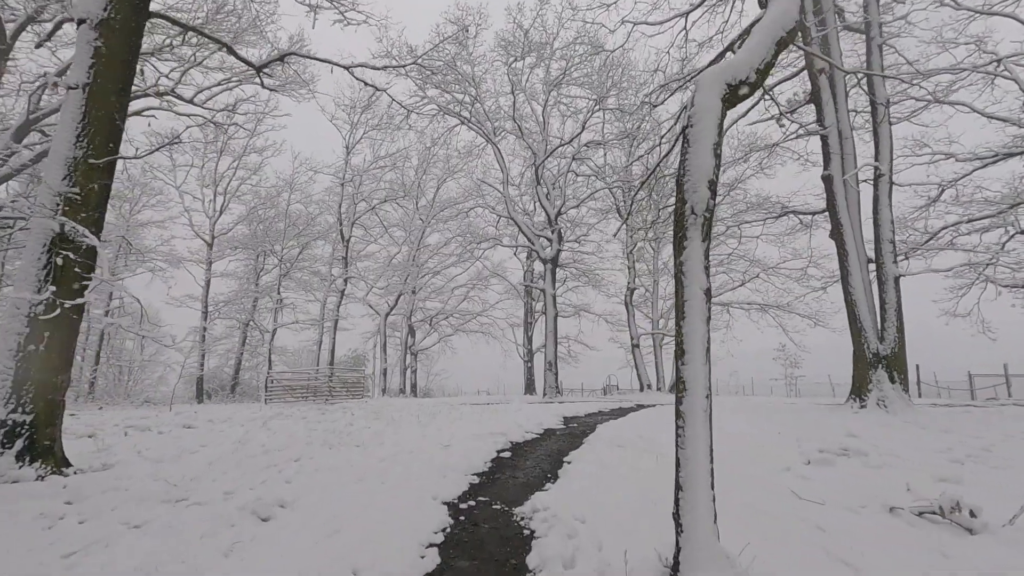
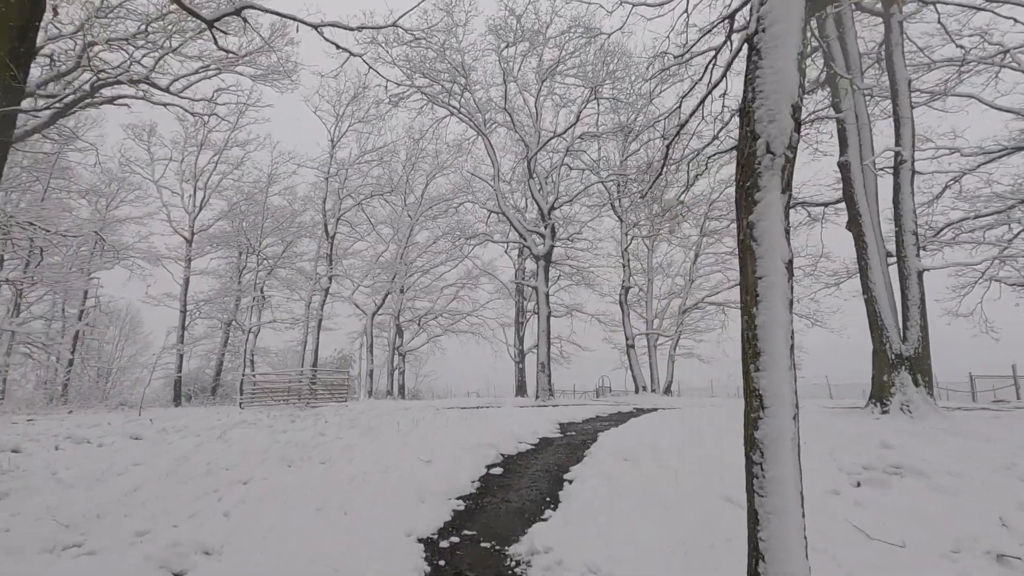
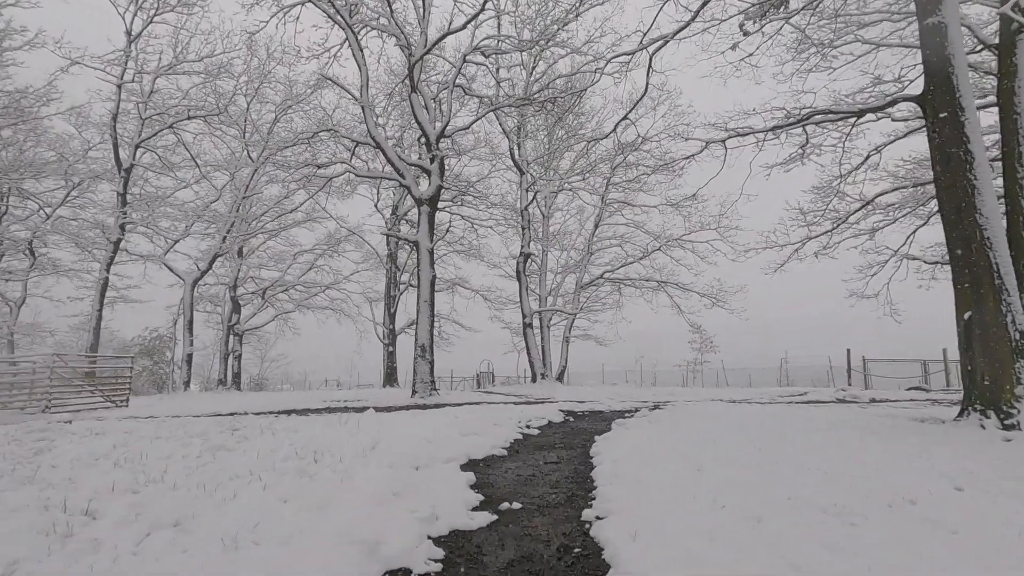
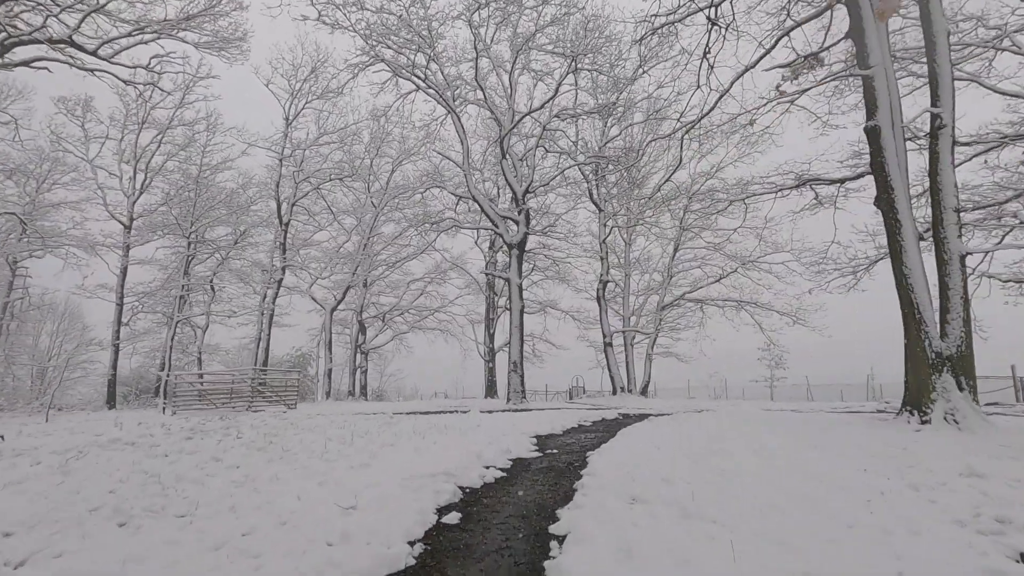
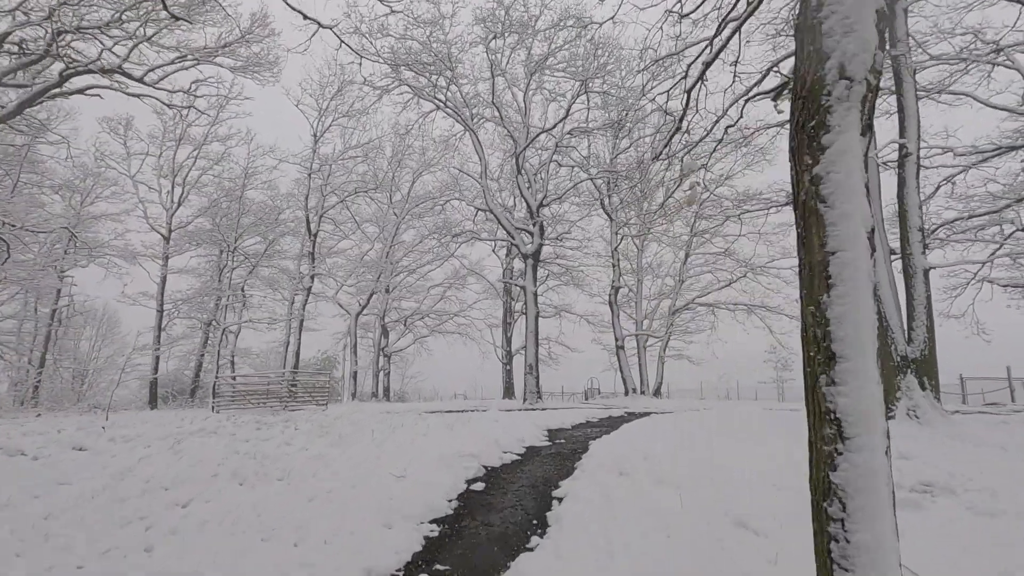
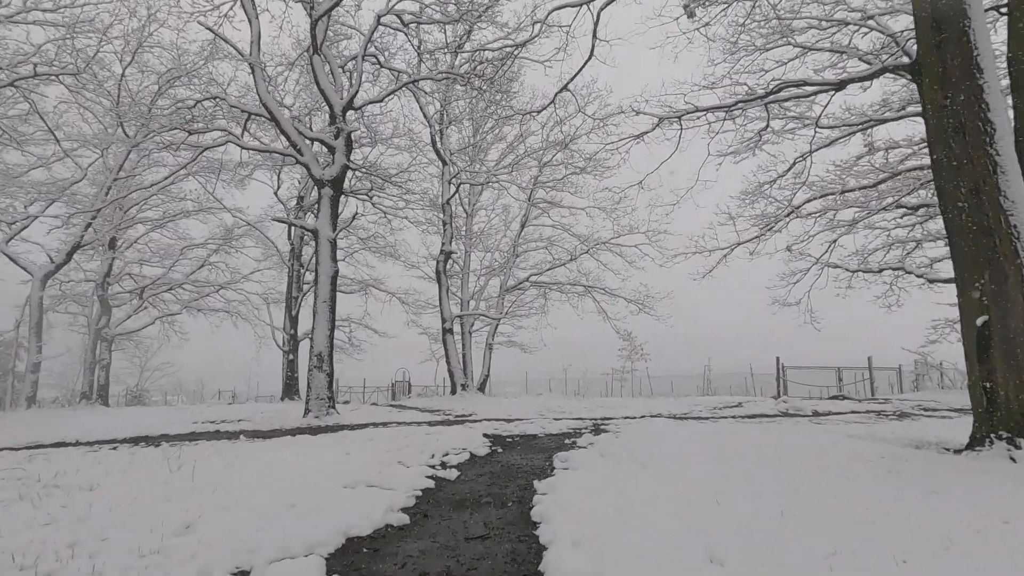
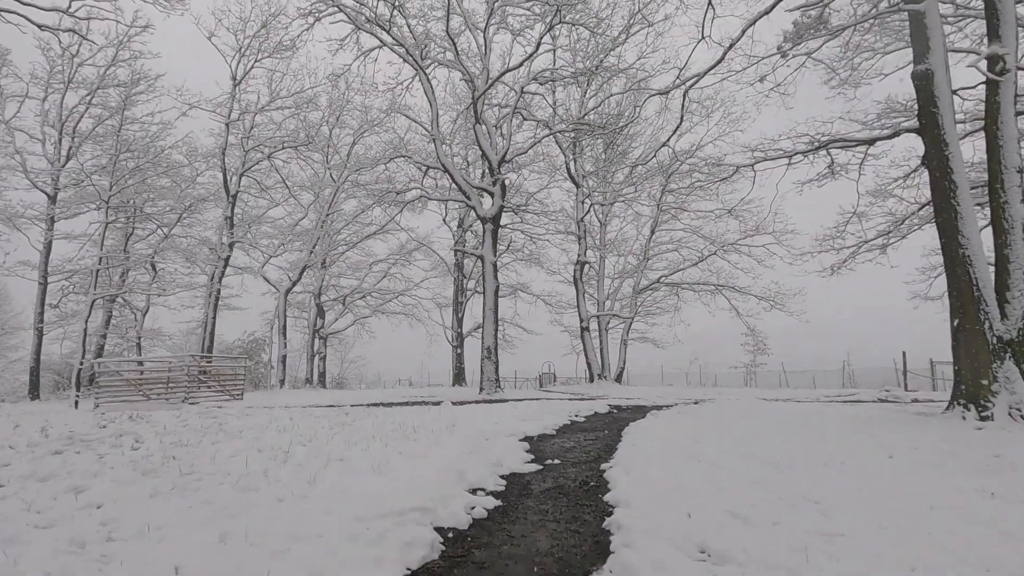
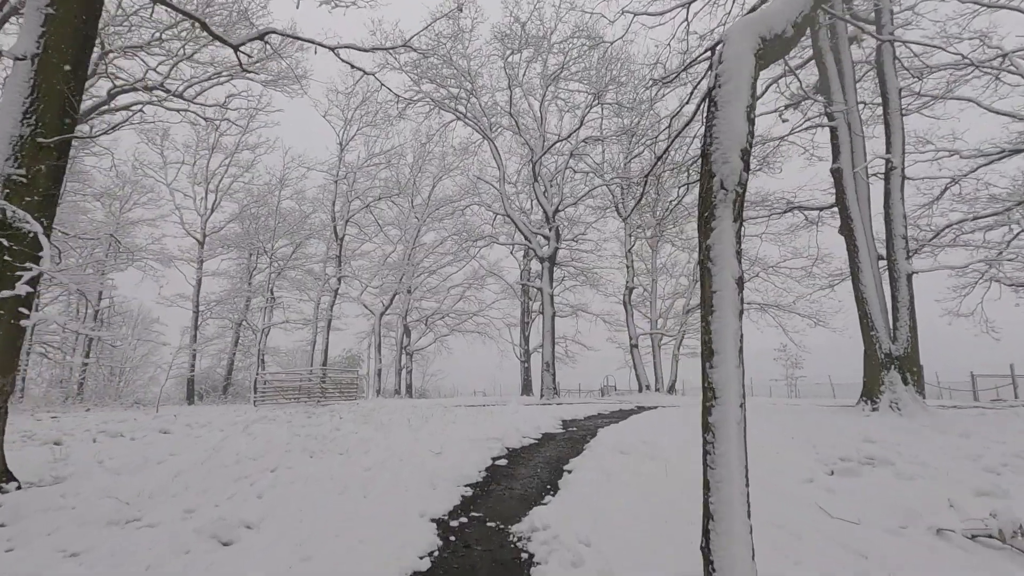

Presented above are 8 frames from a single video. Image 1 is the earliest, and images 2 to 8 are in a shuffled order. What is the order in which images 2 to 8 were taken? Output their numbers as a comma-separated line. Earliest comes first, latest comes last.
8, 2, 5, 4, 7, 3, 6
